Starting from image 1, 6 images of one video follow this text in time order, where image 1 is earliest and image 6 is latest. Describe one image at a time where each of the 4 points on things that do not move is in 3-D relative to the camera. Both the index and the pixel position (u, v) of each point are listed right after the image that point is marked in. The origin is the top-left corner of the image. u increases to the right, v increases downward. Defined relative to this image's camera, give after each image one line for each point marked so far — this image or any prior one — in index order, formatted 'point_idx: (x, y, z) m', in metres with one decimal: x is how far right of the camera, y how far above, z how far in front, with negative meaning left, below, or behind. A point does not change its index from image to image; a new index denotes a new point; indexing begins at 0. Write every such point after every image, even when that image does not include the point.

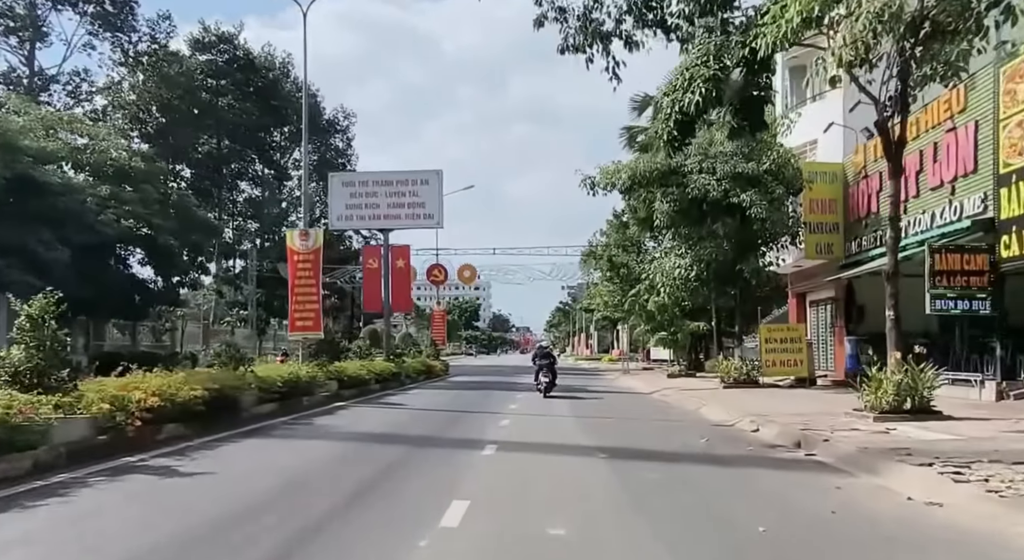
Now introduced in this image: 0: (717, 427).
0: (+3.9, -2.8, +17.9) m
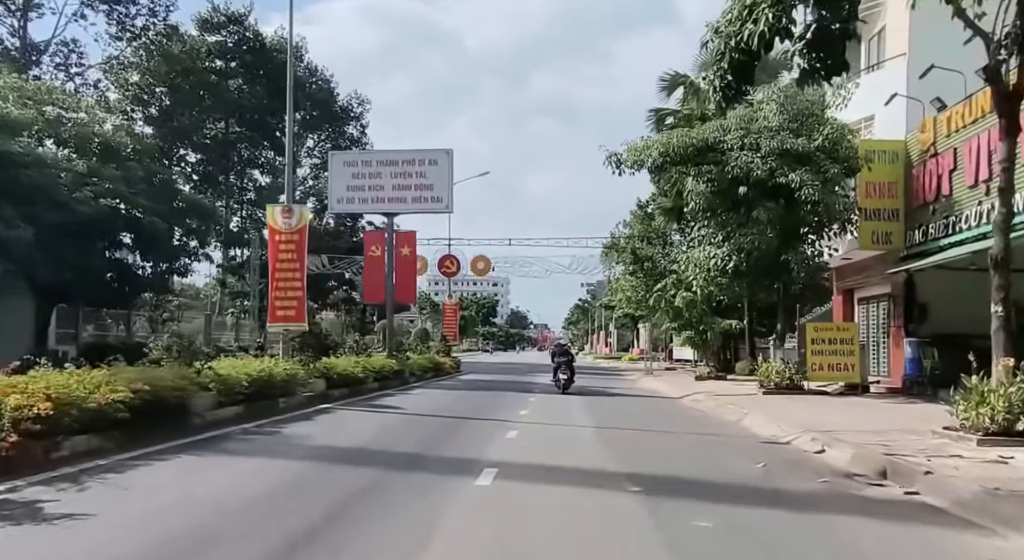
0: (+4.0, -2.6, +14.8) m
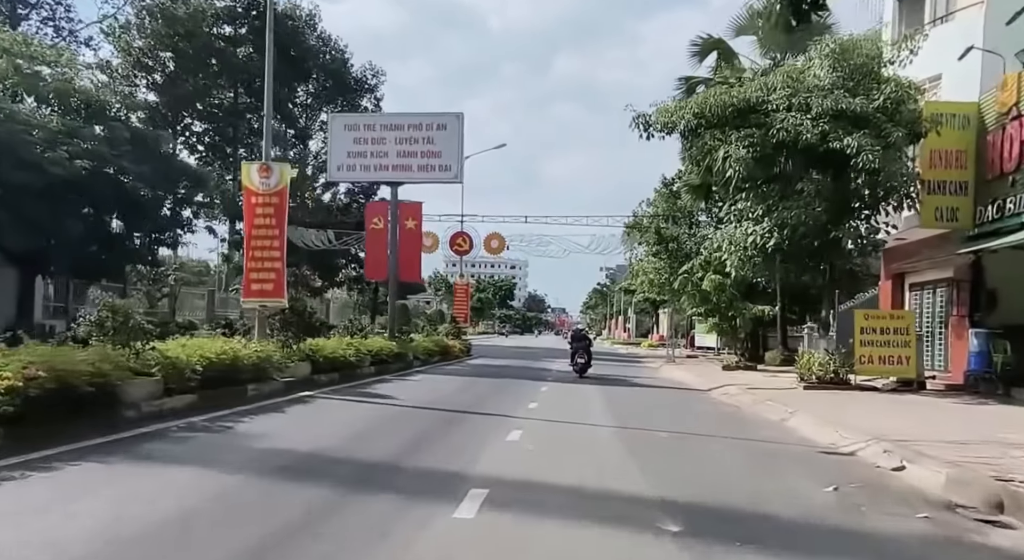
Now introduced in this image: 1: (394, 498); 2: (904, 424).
0: (+4.1, -2.3, +12.1) m
1: (-1.0, -1.9, +8.0) m
2: (+5.8, -2.1, +13.7) m
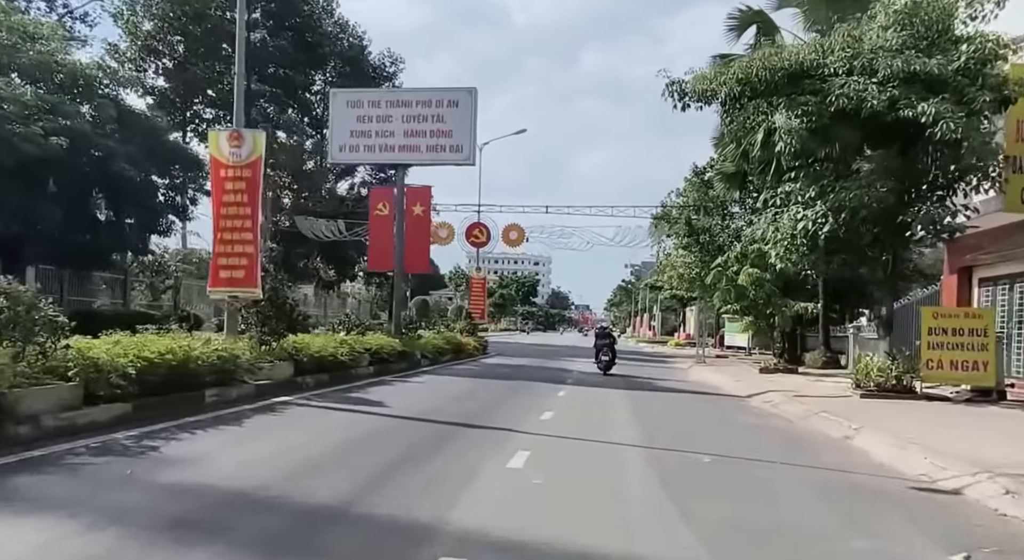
0: (+4.1, -2.1, +9.3) m
1: (-1.1, -1.7, +5.3) m
2: (+5.9, -2.0, +10.9) m
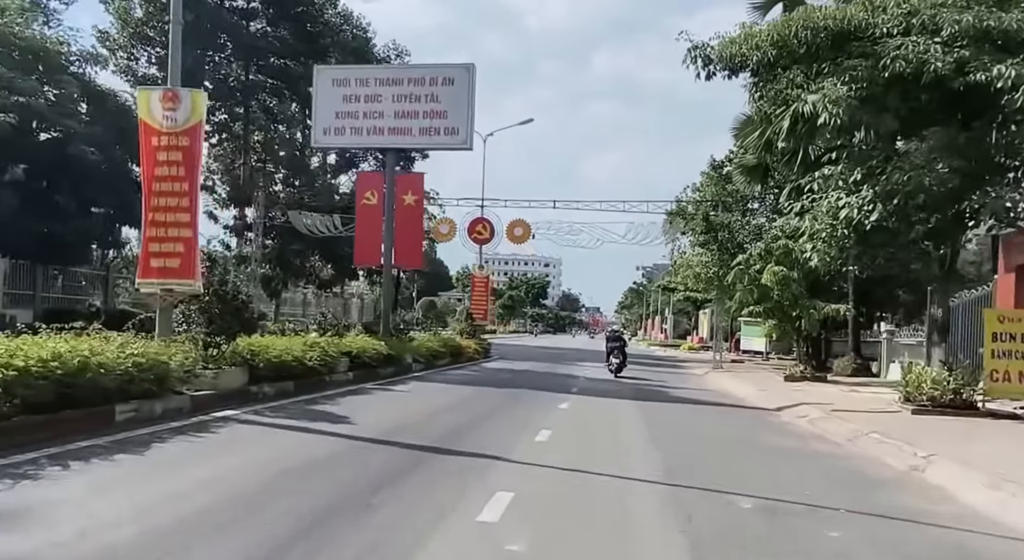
0: (+3.9, -2.0, +6.6) m
1: (-1.3, -1.6, +2.7) m
2: (+5.7, -1.9, +8.2) m
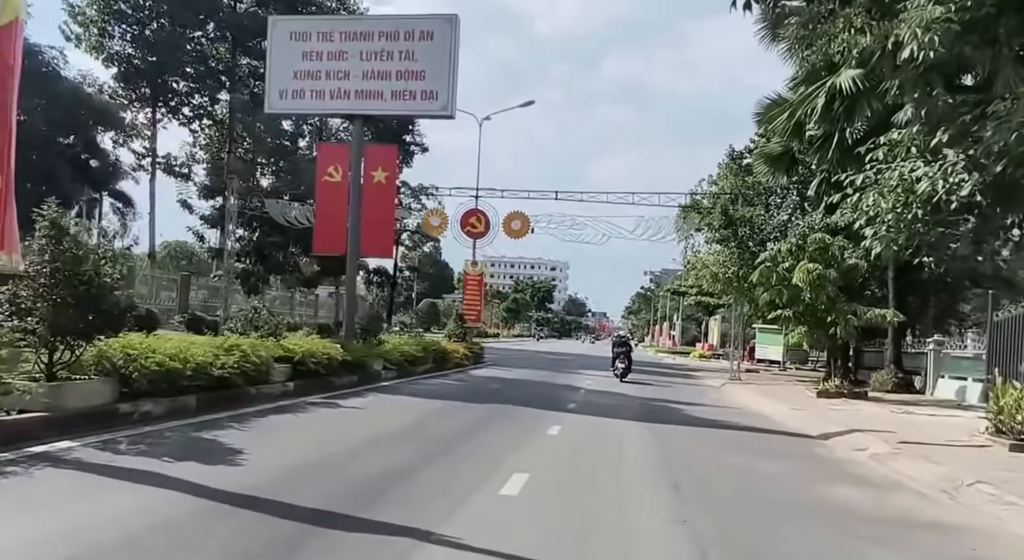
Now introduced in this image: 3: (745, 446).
0: (+3.5, -1.9, +2.7) m
1: (-1.8, -1.3, -1.2) m
2: (+5.2, -1.8, +4.3) m
3: (+3.7, -2.6, +14.5) m
